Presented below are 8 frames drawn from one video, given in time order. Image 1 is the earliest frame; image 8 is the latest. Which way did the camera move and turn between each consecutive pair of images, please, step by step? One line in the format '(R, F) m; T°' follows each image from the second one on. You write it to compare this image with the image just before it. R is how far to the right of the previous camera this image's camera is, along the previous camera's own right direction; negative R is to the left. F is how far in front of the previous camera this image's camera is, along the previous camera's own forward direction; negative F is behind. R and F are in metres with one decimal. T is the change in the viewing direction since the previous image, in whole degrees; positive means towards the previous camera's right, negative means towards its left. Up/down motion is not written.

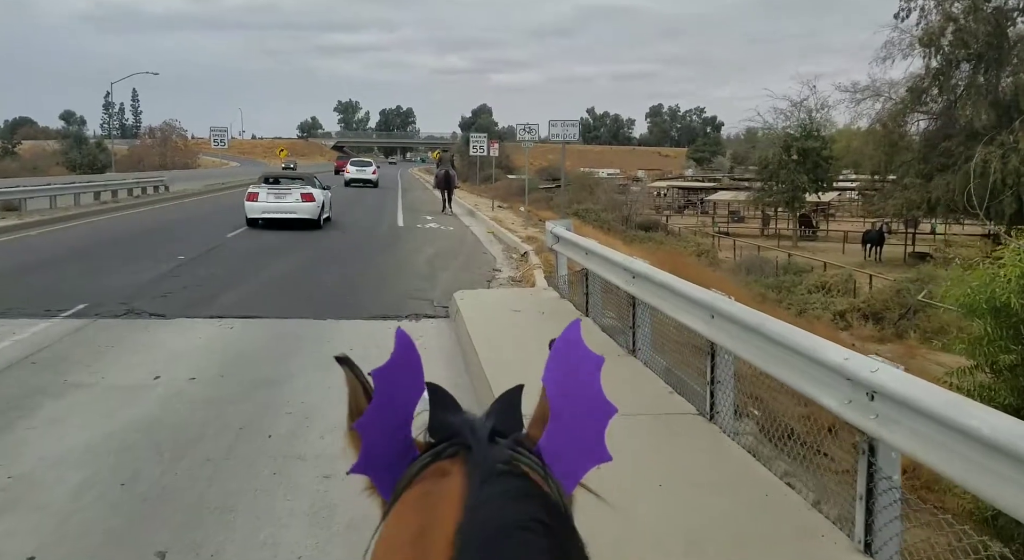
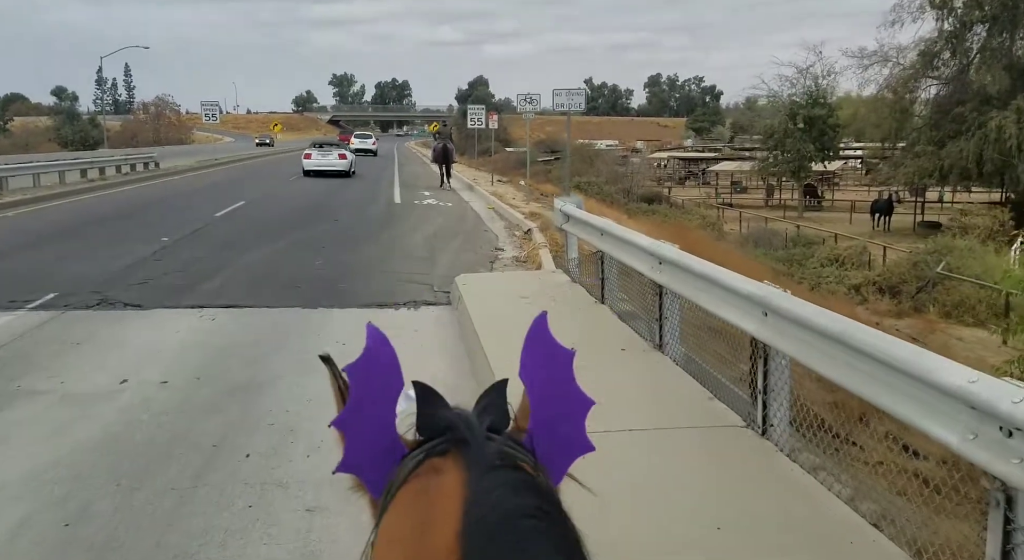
(-0.1, +0.8) m; 0°
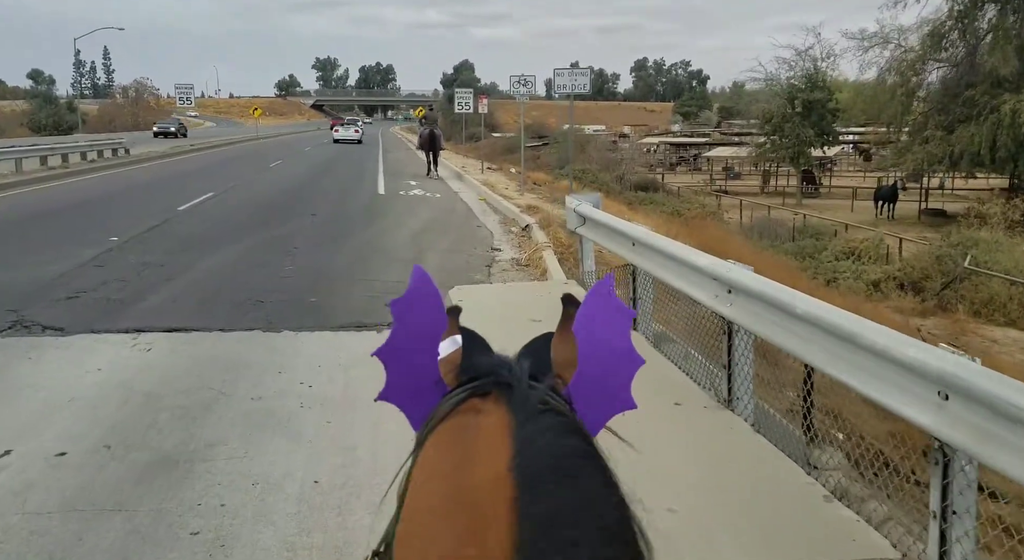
(-0.2, +1.5) m; +1°
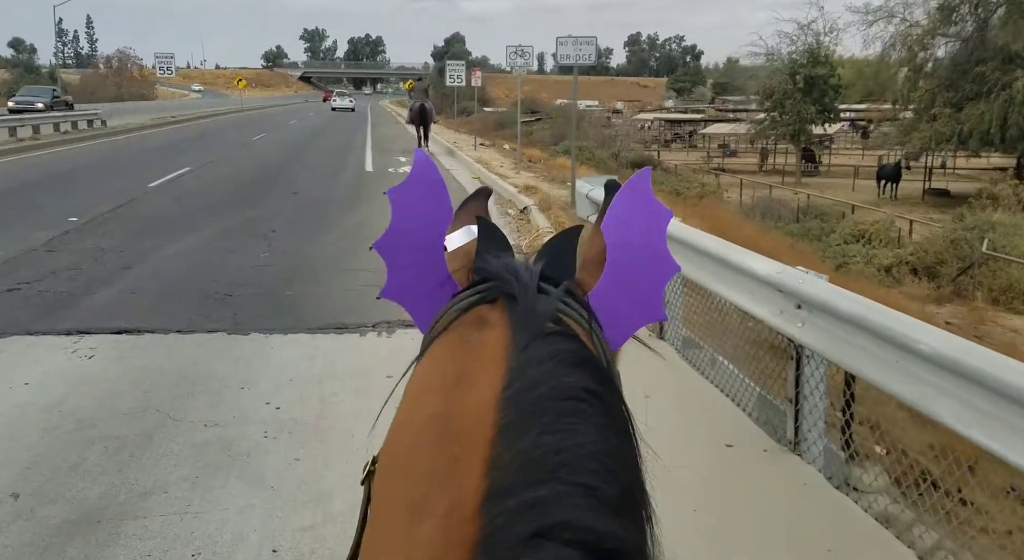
(-0.1, +0.9) m; +1°
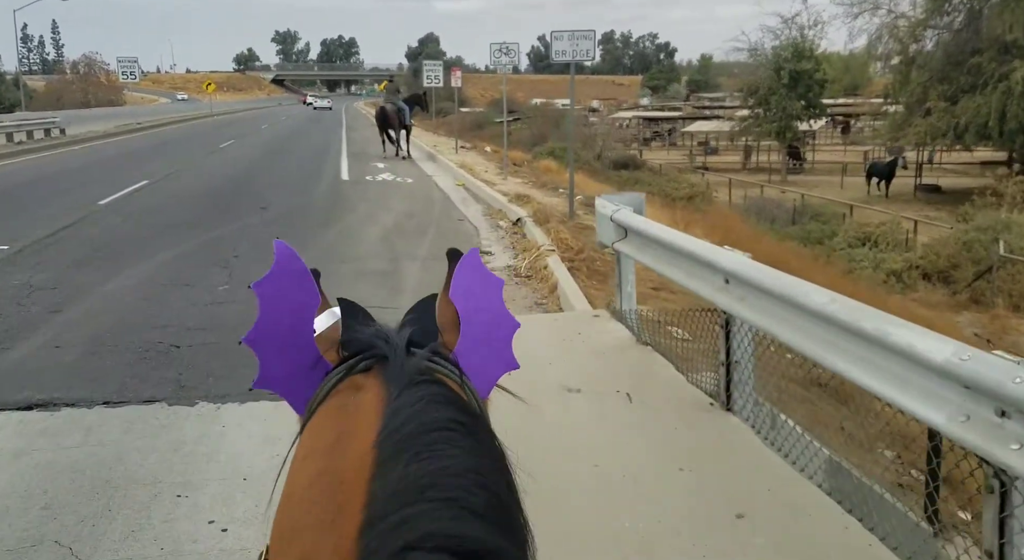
(-0.2, +1.2) m; +2°
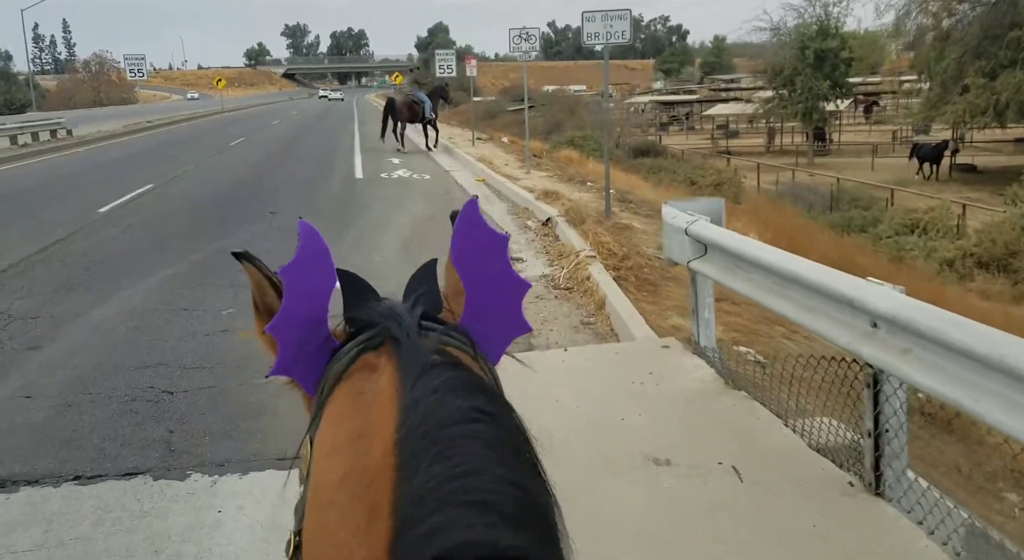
(-0.2, +0.9) m; -1°
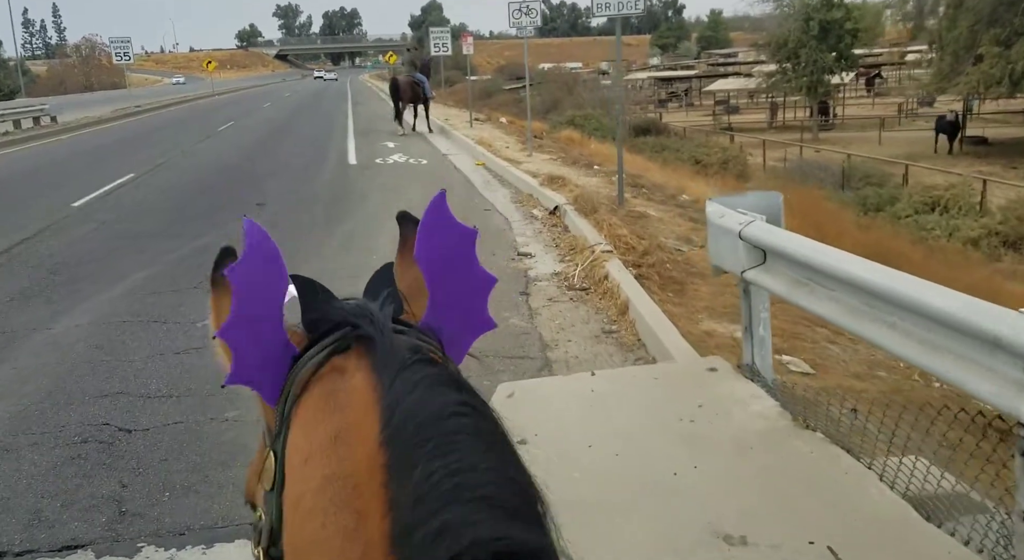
(-0.1, +0.7) m; 0°
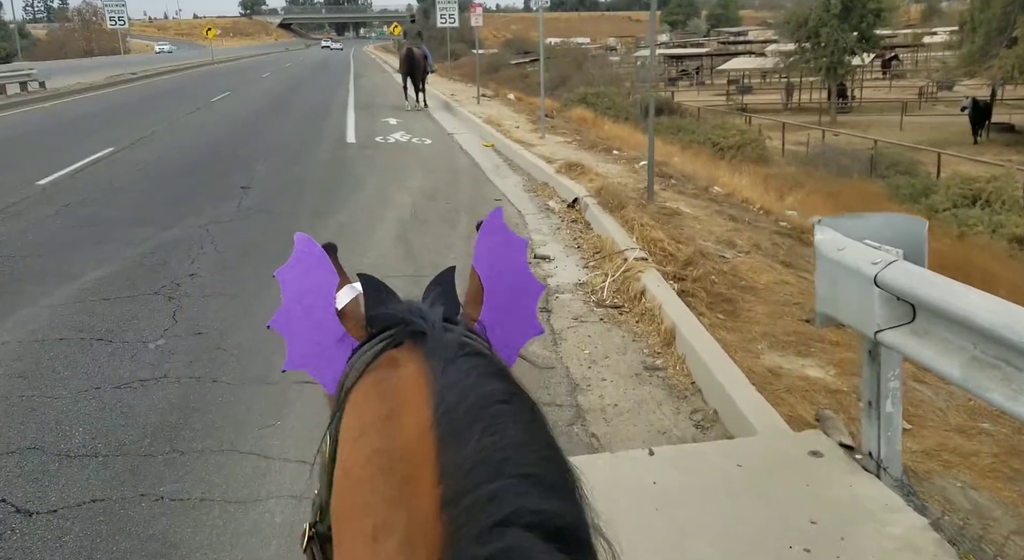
(-0.1, +1.1) m; 0°
